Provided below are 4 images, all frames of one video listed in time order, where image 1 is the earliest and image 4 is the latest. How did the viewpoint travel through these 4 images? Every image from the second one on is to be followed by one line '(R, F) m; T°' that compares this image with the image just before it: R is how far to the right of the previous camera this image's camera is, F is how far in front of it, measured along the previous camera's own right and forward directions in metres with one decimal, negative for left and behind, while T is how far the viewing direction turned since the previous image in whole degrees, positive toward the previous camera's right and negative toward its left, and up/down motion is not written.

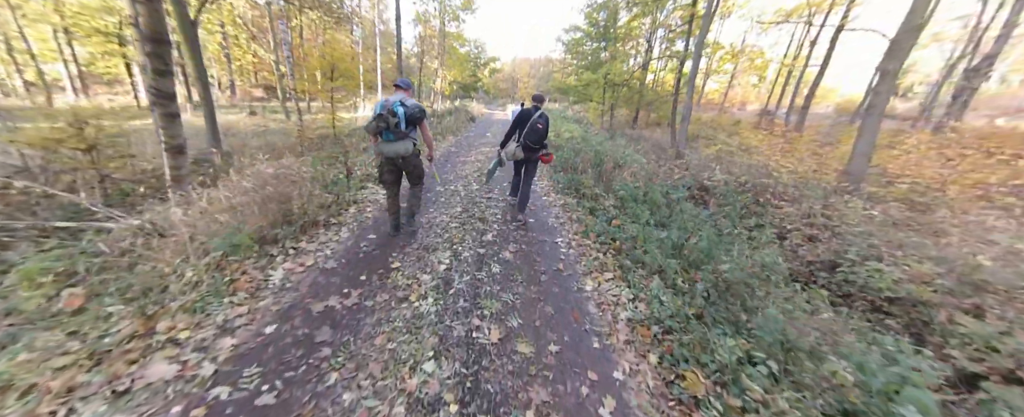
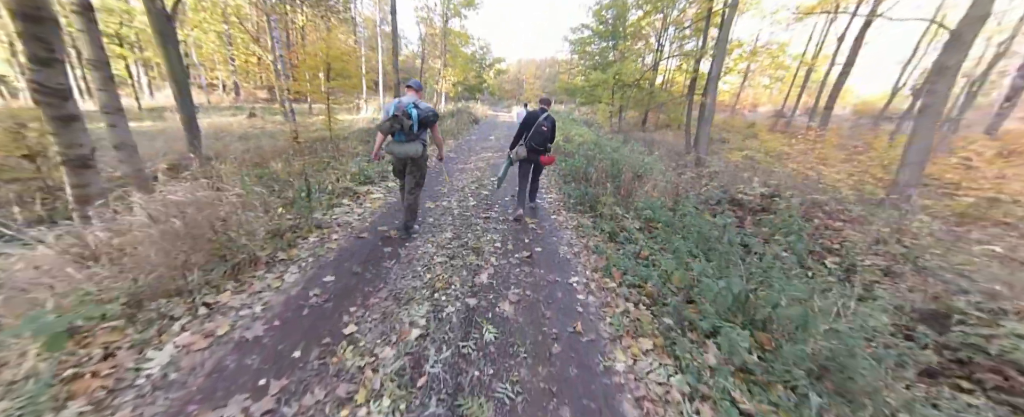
(0.0, +0.9) m; -1°
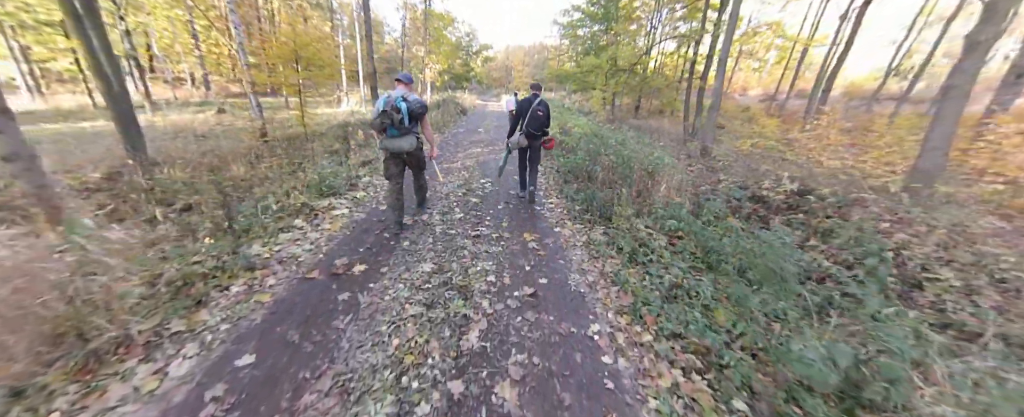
(0.0, +0.8) m; +1°
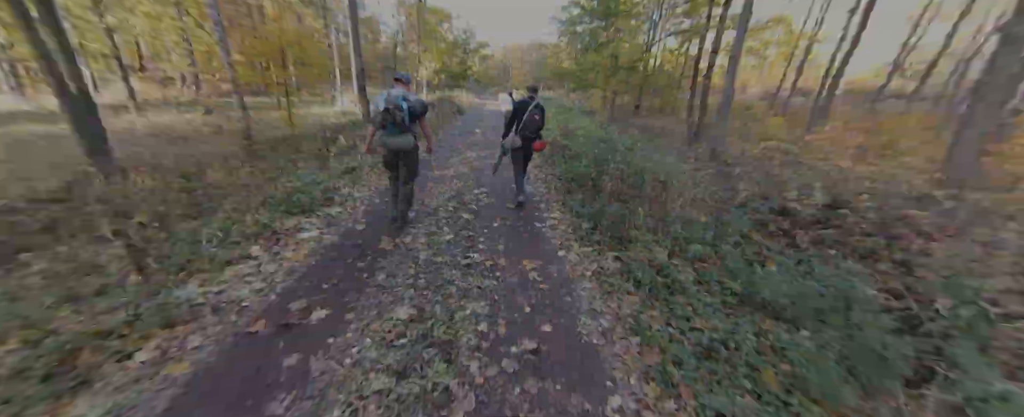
(0.0, +0.5) m; 0°
